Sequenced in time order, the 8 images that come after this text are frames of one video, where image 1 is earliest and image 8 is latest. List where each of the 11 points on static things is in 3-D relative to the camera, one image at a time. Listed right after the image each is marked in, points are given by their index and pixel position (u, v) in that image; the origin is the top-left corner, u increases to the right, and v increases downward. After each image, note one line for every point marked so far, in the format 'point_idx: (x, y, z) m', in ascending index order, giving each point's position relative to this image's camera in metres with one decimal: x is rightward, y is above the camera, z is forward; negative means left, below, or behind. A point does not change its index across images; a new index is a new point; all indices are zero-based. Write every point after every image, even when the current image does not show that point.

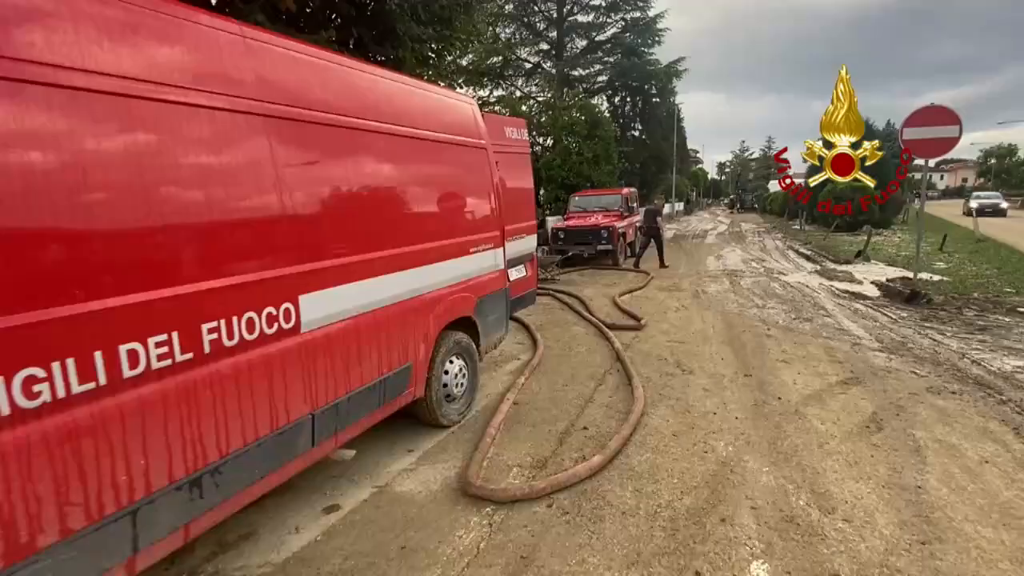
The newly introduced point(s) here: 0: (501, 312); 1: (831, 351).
0: (-0.1, -0.2, +5.1) m
1: (+3.8, -0.8, +6.3) m
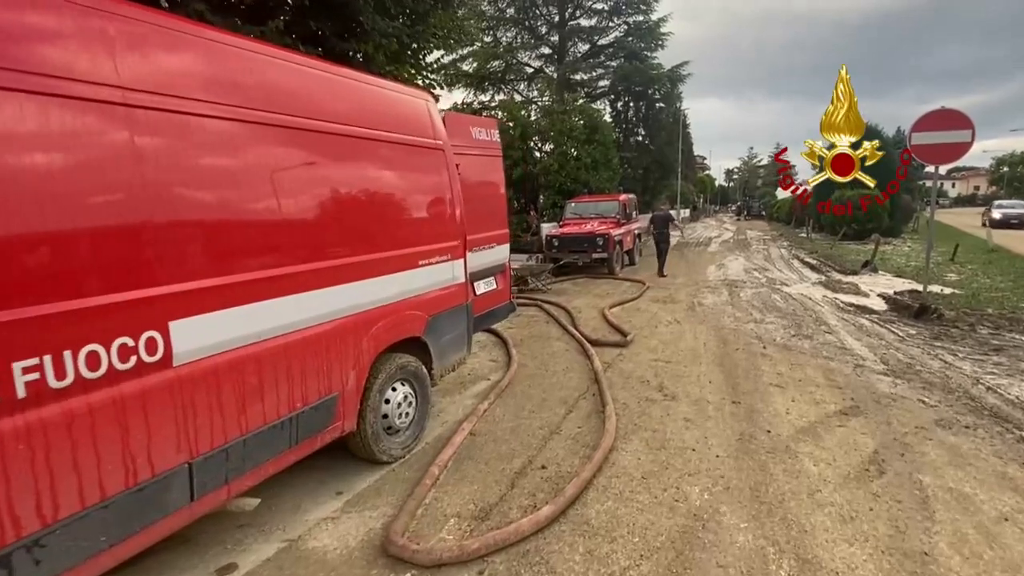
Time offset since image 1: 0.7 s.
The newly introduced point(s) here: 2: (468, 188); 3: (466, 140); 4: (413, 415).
0: (-0.5, -0.4, +4.6) m
1: (+3.5, -0.9, +5.7) m
2: (-0.5, +1.0, +5.2) m
3: (-0.5, +1.5, +5.2) m
4: (-0.8, -1.0, +4.1) m
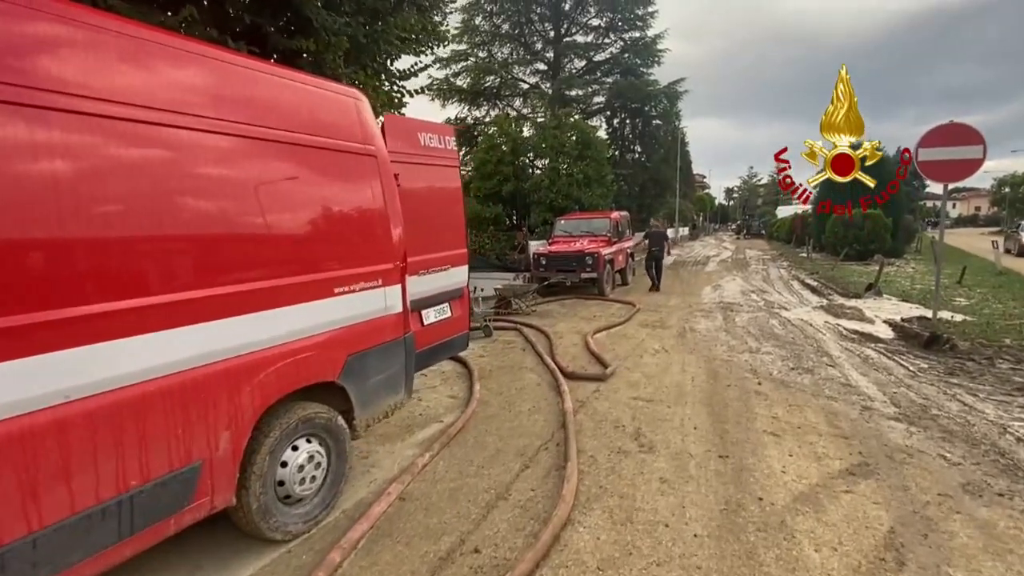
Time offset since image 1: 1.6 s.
0: (-0.9, -0.6, +3.9) m
1: (+3.0, -1.2, +5.0) m
2: (-0.9, +0.7, +4.5) m
3: (-0.9, +1.2, +4.6) m
4: (-1.2, -1.2, +3.4) m
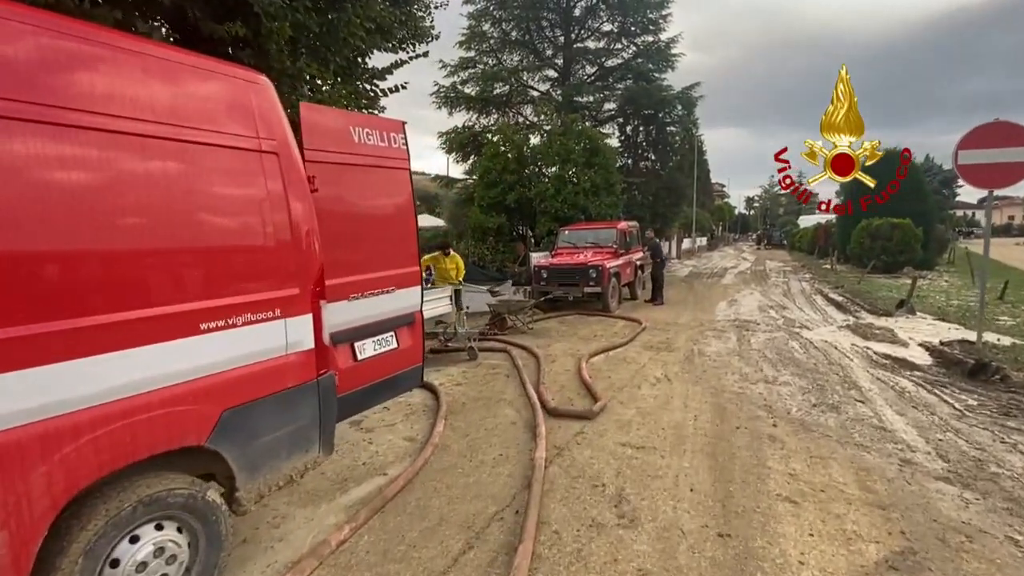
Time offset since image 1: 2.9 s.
0: (-1.3, -0.8, +3.1) m
1: (+2.7, -1.5, +4.0) m
2: (-1.2, +0.5, +3.7) m
3: (-1.2, +1.0, +3.8) m
4: (-1.6, -1.4, +2.5) m
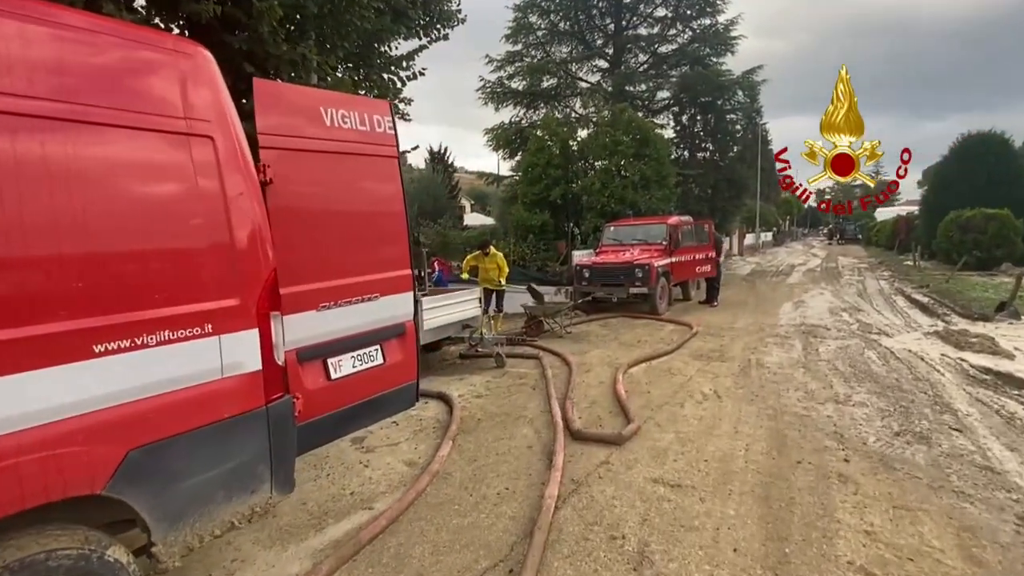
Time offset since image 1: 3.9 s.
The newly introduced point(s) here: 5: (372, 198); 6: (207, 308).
0: (-1.3, -0.8, +2.6) m
1: (+2.7, -1.5, +3.1) m
2: (-1.2, +0.5, +3.2) m
3: (-1.2, +1.0, +3.2) m
4: (-1.7, -1.4, +2.1) m
5: (-0.9, +0.6, +3.5) m
6: (-1.4, -0.1, +2.5) m
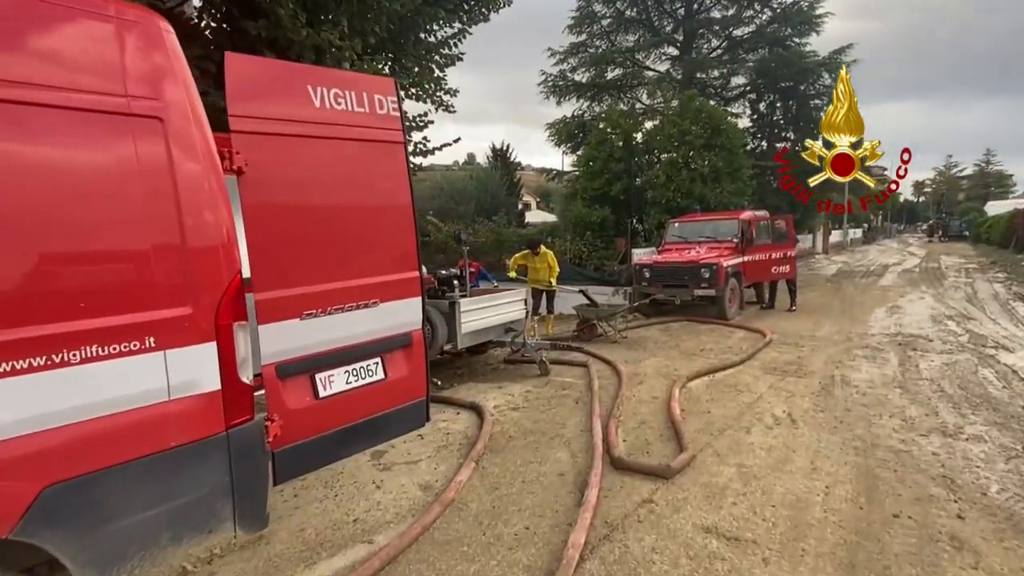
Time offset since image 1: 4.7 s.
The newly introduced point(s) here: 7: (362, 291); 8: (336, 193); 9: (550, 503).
0: (-1.4, -0.9, +2.2) m
1: (+2.7, -1.6, +2.2) m
2: (-1.1, +0.5, +2.8) m
3: (-1.1, +1.0, +2.8) m
4: (-1.8, -1.5, +1.8) m
5: (-0.8, +0.6, +3.1) m
6: (-1.4, -0.1, +2.1) m
7: (-0.9, 0.0, +3.1) m
8: (-1.0, +0.5, +2.9) m
9: (+0.3, -1.5, +3.6) m
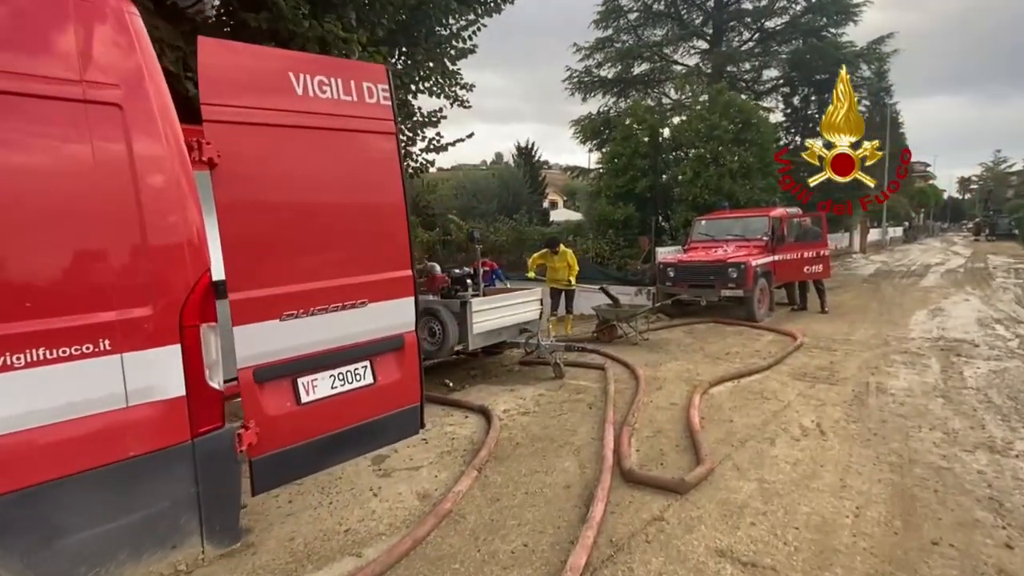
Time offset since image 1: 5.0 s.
0: (-1.4, -0.9, +2.1) m
1: (+2.6, -1.6, +1.9) m
2: (-1.2, +0.5, +2.6) m
3: (-1.1, +1.0, +2.7) m
4: (-1.9, -1.4, +1.6) m
5: (-0.8, +0.6, +2.9) m
6: (-1.5, -0.1, +2.0) m
7: (-0.9, 0.0, +2.9) m
8: (-1.0, +0.5, +2.8) m
9: (+0.3, -1.5, +3.4) m
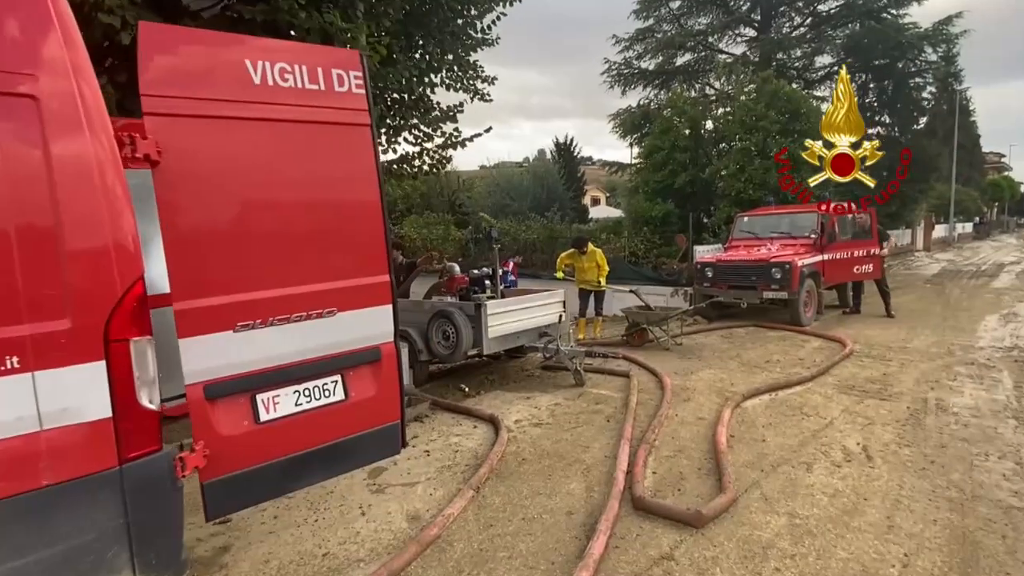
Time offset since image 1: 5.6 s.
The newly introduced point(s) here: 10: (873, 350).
0: (-1.6, -0.9, +1.9) m
1: (+2.5, -1.6, +1.3) m
2: (-1.3, +0.4, +2.4) m
3: (-1.2, +0.9, +2.4) m
4: (-2.1, -1.5, +1.5) m
5: (-0.9, +0.5, +2.6) m
6: (-1.7, -0.1, +1.8) m
7: (-1.0, 0.0, +2.6) m
8: (-1.1, +0.5, +2.5) m
9: (+0.2, -1.5, +3.0) m
10: (+5.2, -0.9, +7.7) m
